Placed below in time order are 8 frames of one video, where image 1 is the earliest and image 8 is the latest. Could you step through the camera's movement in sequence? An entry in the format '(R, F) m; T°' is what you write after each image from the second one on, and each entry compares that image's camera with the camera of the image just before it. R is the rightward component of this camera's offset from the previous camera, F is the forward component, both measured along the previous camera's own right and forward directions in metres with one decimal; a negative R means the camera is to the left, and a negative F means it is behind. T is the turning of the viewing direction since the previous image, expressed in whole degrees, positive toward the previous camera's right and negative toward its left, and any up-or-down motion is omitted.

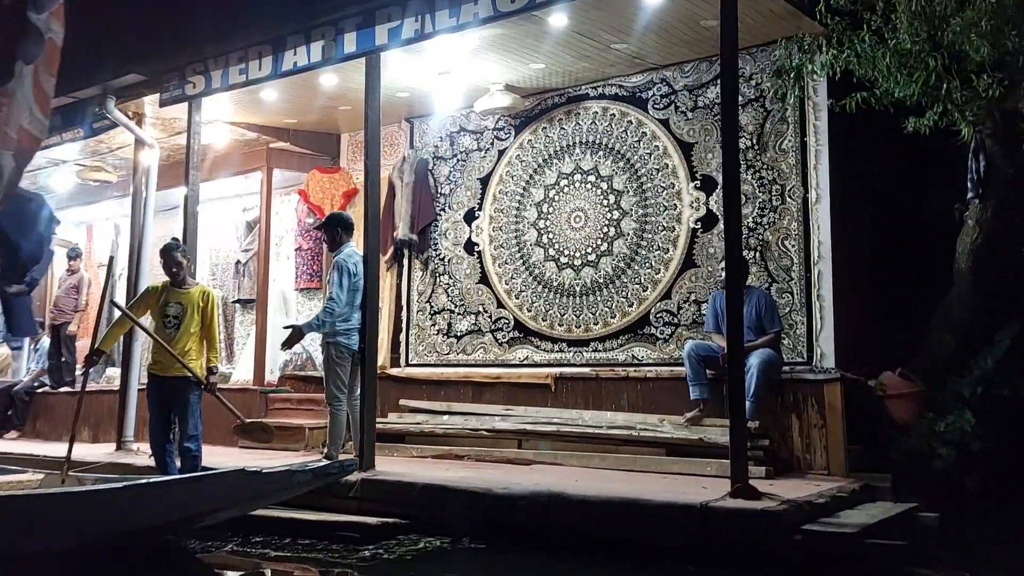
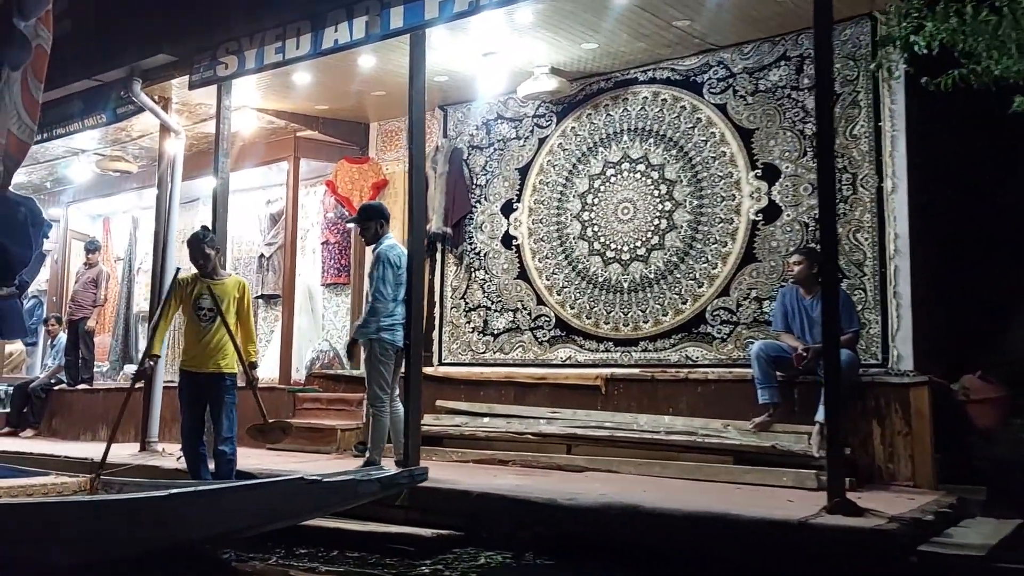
(-0.3, +0.4) m; -1°
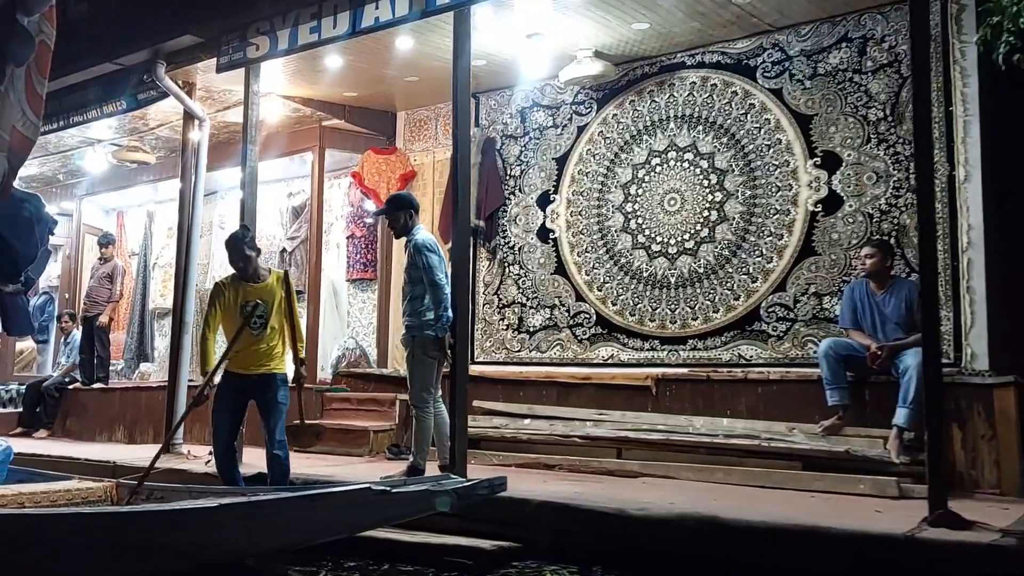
(-0.3, +0.3) m; 0°
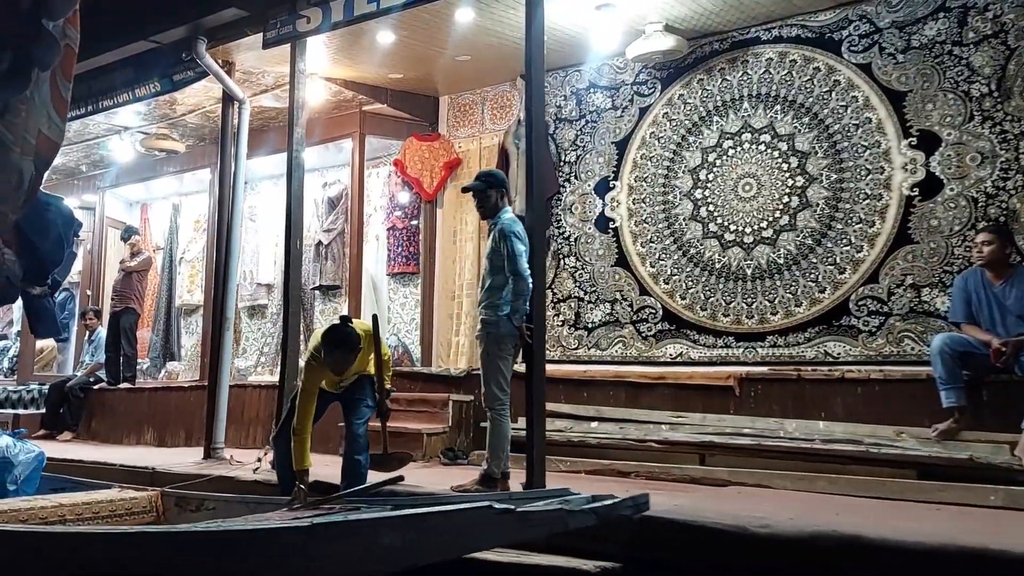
(-0.5, +0.4) m; 0°
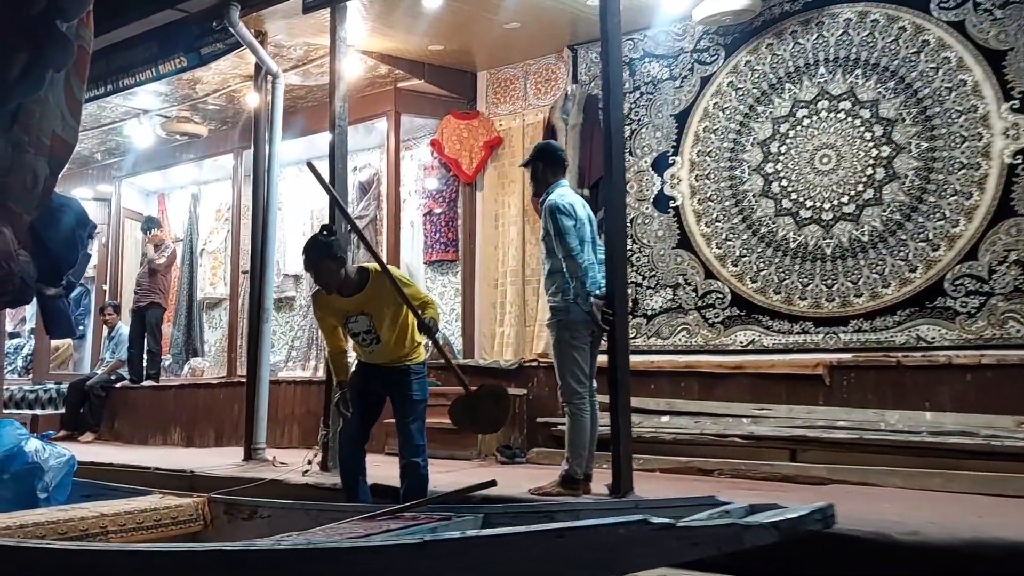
(-0.4, +0.4) m; 0°
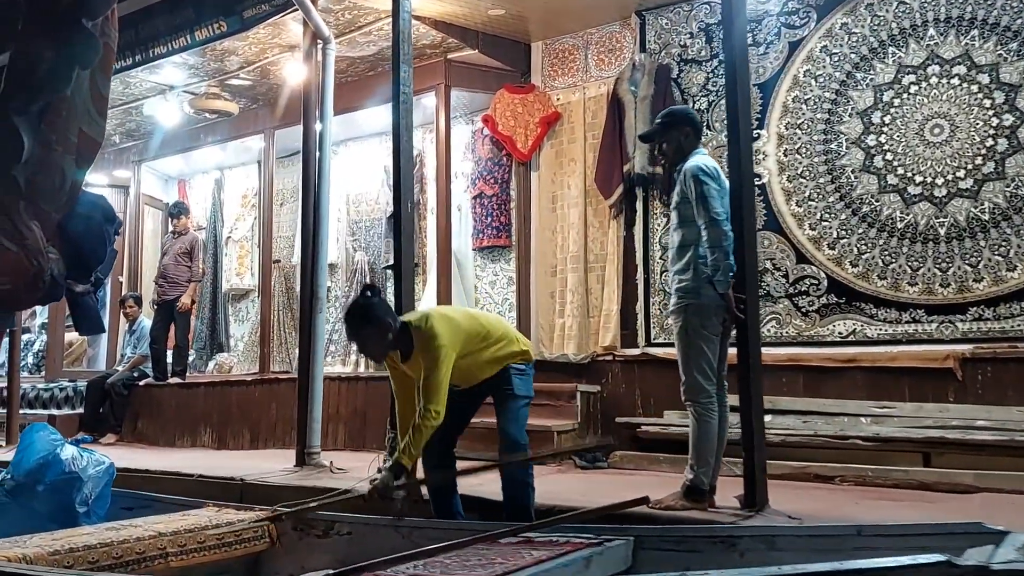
(-0.5, +0.5) m; 0°
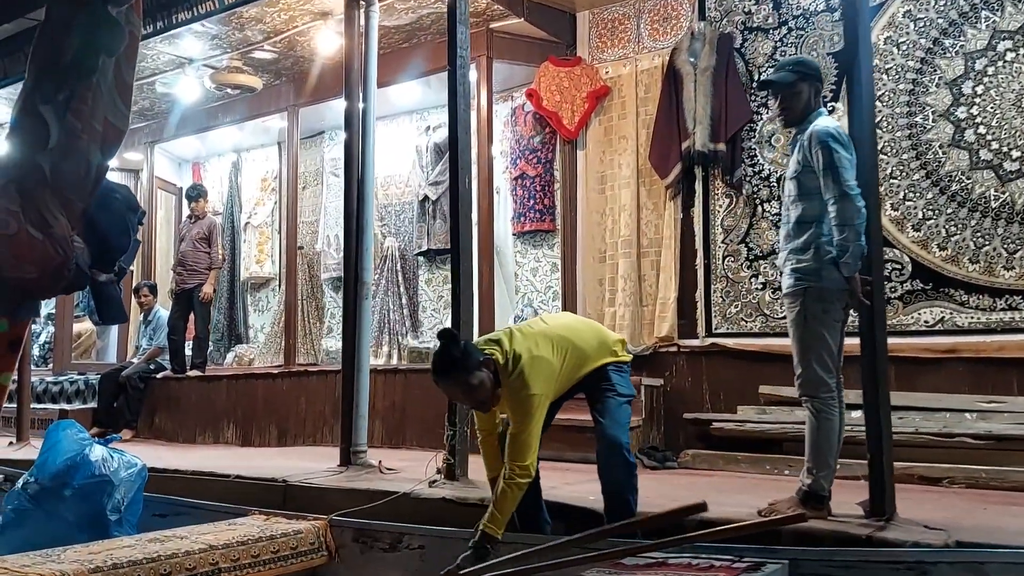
(-0.4, +0.4) m; 0°
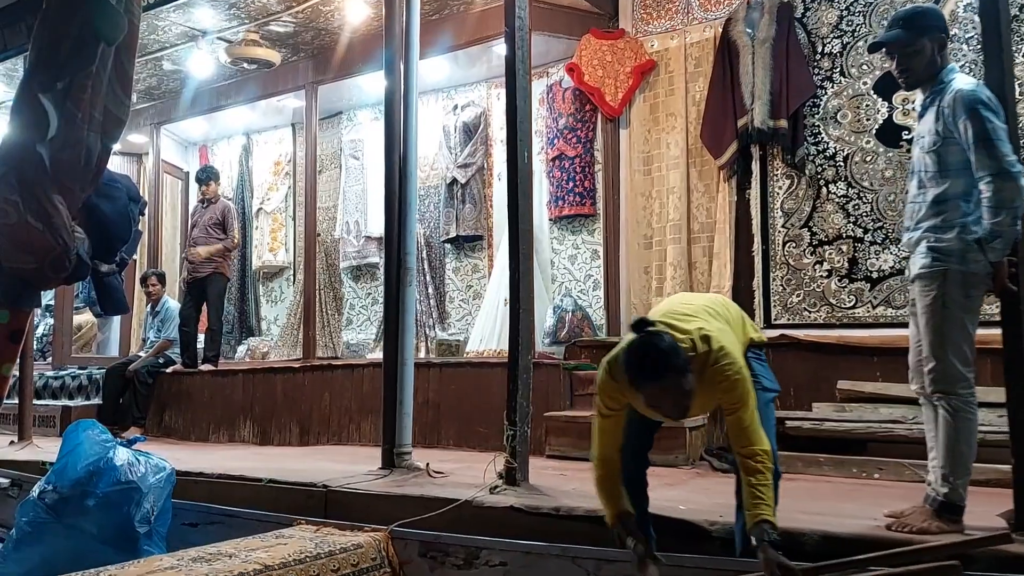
(-0.4, +0.4) m; +1°
